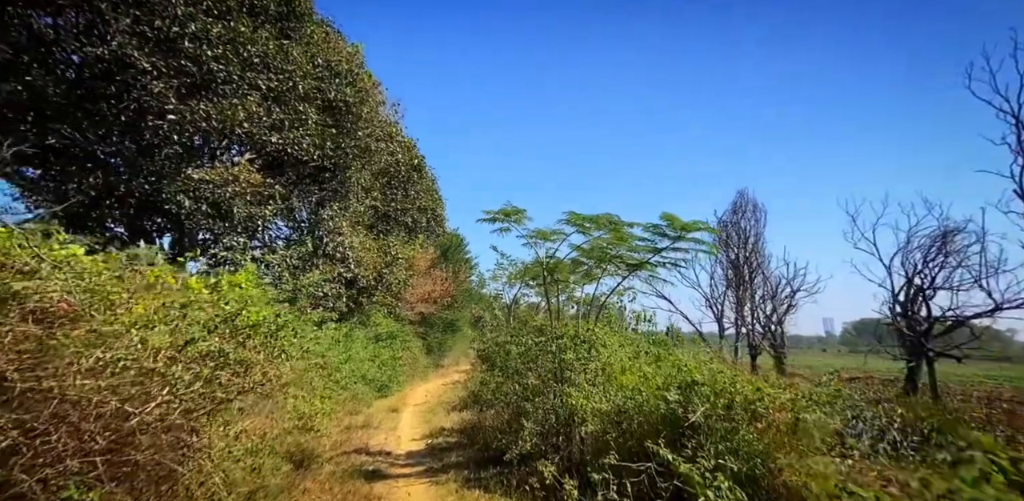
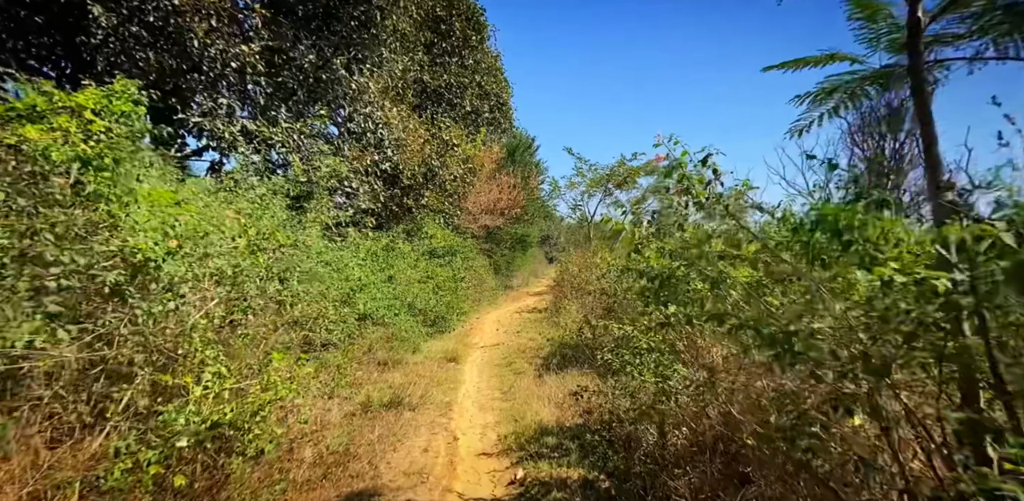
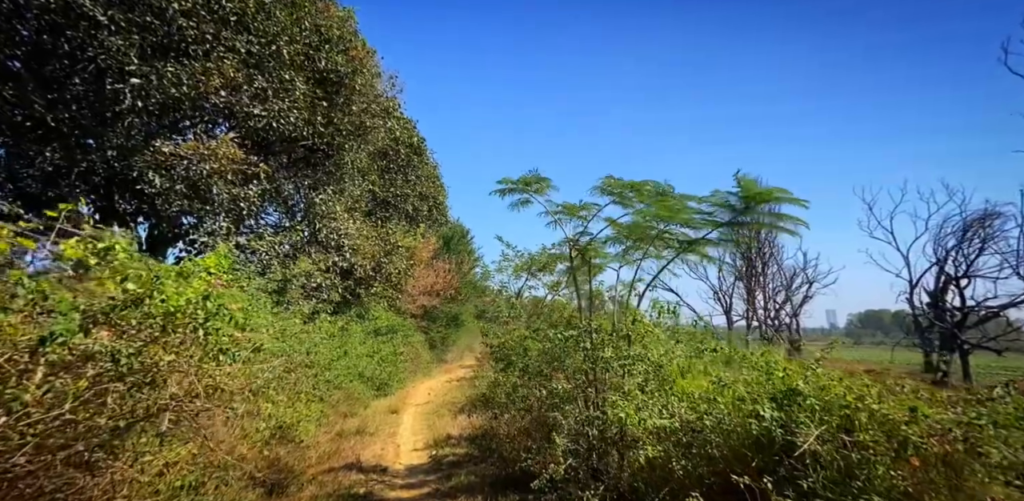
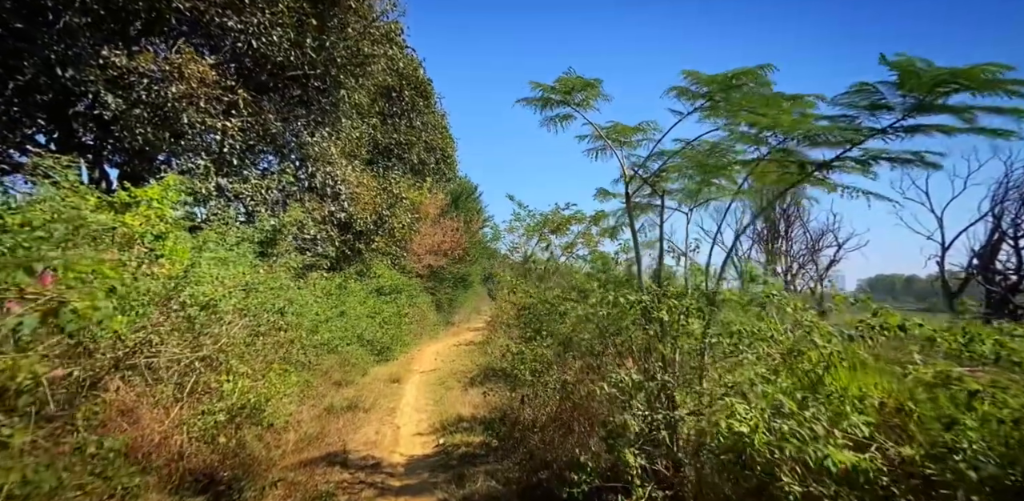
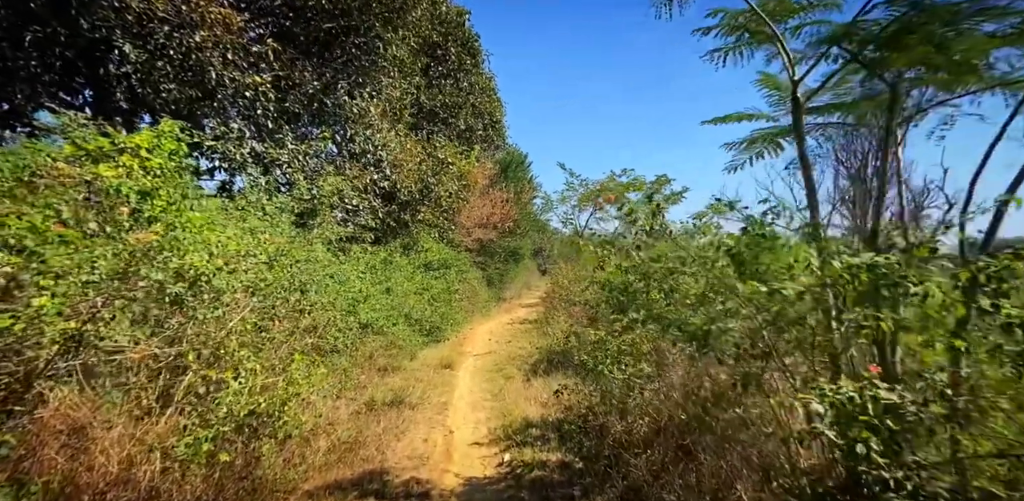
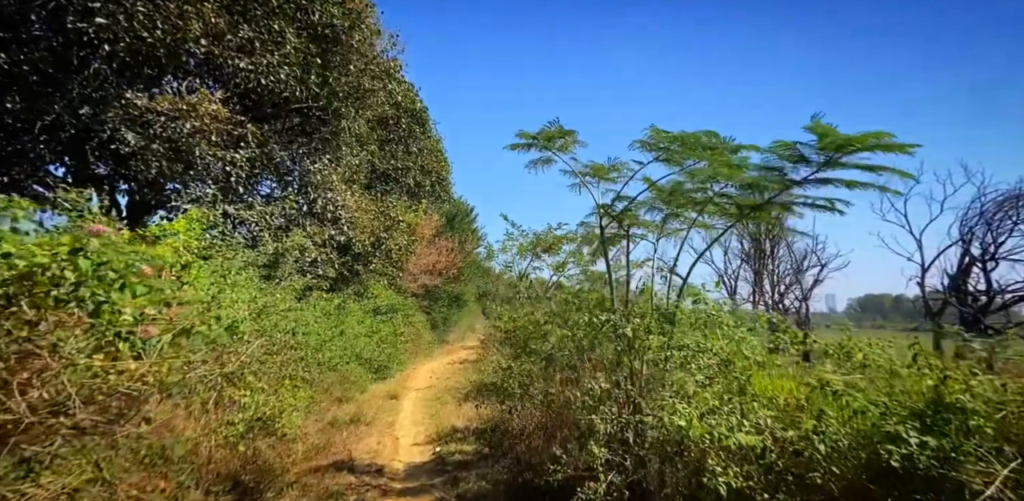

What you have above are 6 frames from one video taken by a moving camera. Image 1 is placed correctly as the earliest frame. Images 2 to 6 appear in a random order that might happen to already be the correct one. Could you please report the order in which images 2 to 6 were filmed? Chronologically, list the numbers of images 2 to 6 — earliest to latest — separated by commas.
3, 6, 4, 5, 2
